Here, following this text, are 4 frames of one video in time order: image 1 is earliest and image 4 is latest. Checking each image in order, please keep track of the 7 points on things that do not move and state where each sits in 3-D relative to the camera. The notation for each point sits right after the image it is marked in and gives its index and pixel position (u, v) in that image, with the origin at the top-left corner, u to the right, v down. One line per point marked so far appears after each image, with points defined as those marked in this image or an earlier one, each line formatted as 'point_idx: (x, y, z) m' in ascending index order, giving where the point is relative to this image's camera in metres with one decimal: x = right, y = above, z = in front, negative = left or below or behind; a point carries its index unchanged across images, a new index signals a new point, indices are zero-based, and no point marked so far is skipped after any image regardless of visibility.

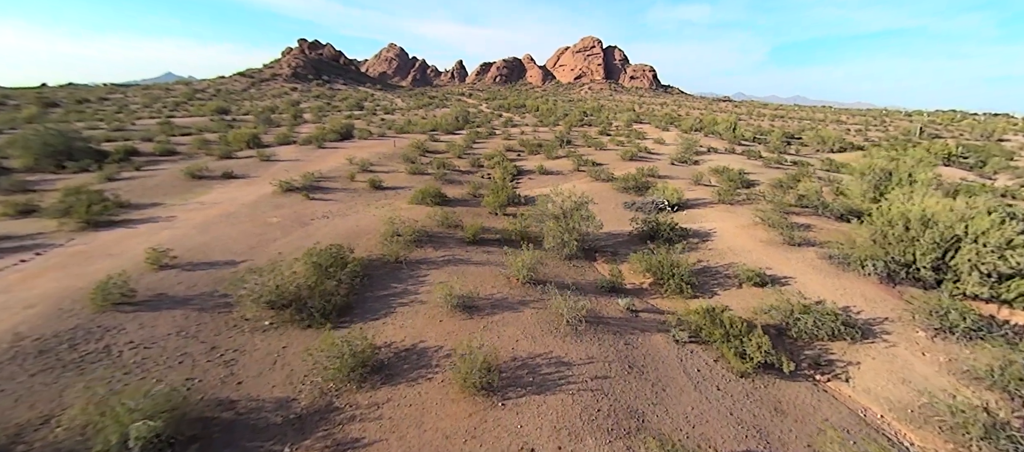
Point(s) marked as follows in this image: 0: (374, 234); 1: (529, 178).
0: (-3.2, -0.2, +9.7) m
1: (+0.7, +2.0, +18.1) m
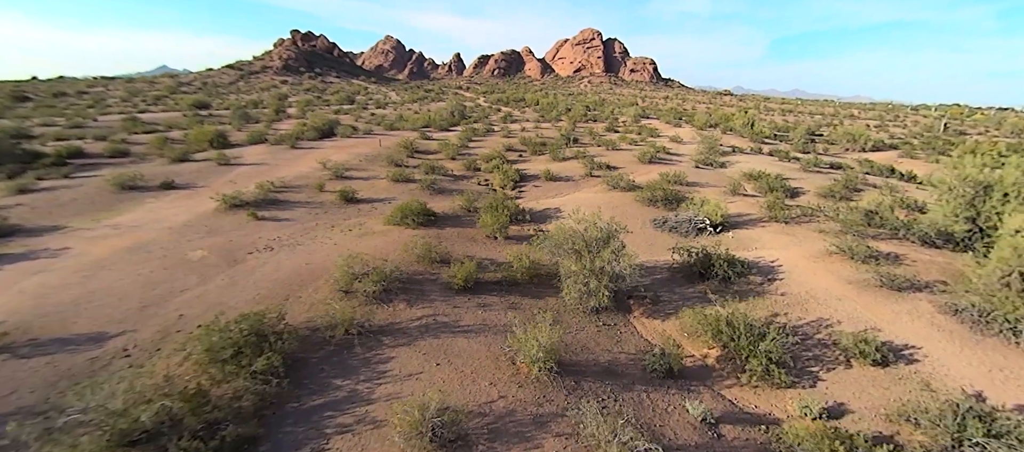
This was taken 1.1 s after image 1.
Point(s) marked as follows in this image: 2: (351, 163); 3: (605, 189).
0: (-3.1, -0.9, +7.0) m
1: (+0.8, +1.4, +15.3) m
2: (-6.5, +2.5, +17.3) m
3: (+3.2, +1.3, +14.8) m
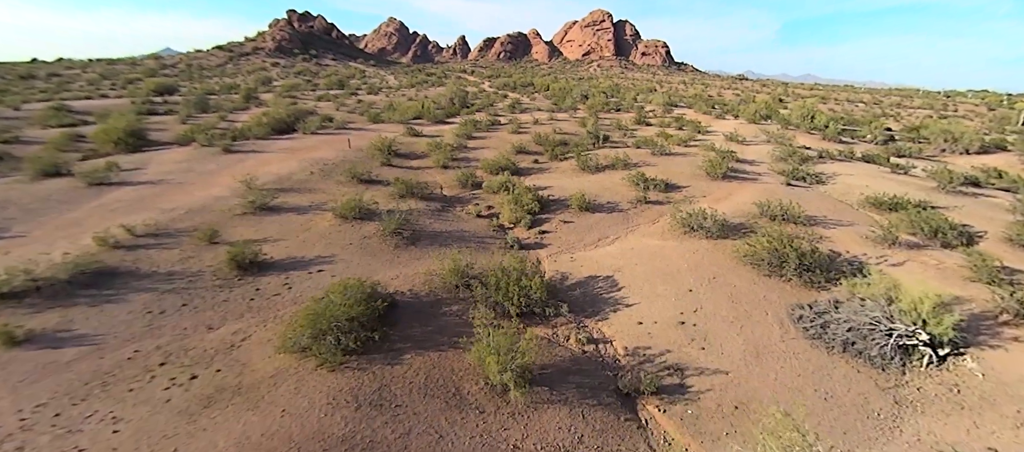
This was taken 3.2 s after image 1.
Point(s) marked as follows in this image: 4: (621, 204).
0: (-2.8, -2.5, +1.7) m
1: (+1.2, +0.1, +10.0) m
2: (-6.1, +1.3, +11.9) m
3: (+3.6, -0.1, +9.4) m
4: (+2.8, +0.6, +11.0) m
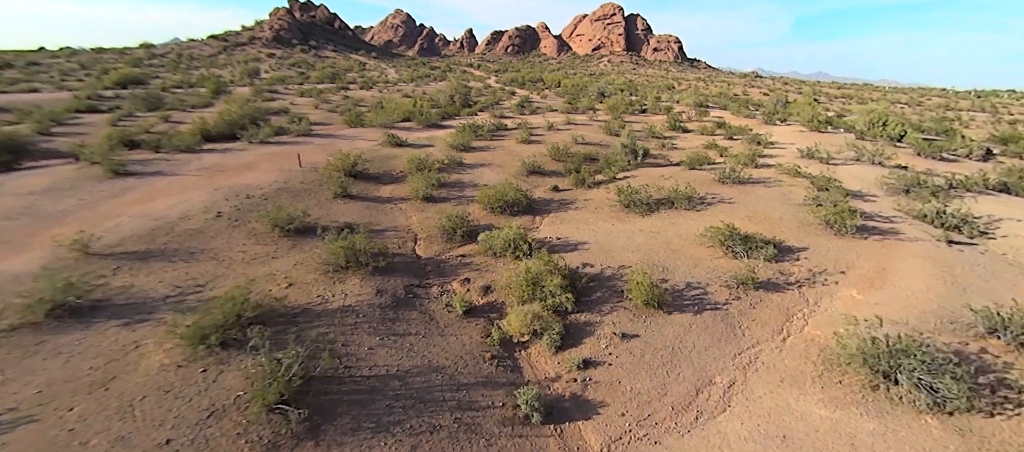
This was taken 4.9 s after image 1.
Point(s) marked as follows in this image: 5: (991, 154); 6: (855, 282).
0: (-2.7, -4.1, -2.7) m
1: (+1.4, -1.5, +5.4) m
2: (-5.9, -0.1, +7.4) m
3: (+3.8, -1.7, +4.8) m
4: (+3.0, -1.0, +6.4) m
5: (+22.8, +3.5, +20.0) m
6: (+5.5, -0.8, +6.8) m
